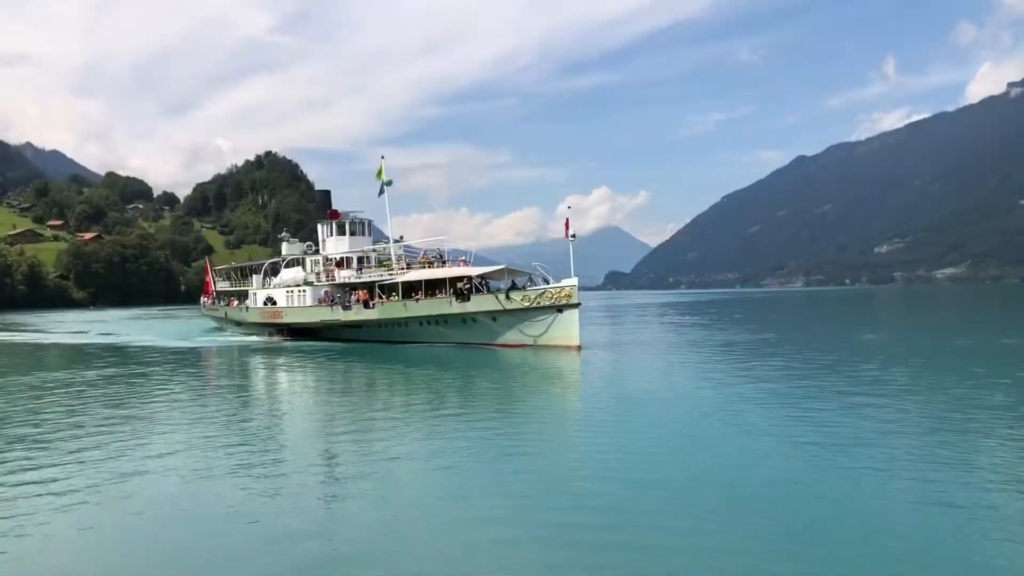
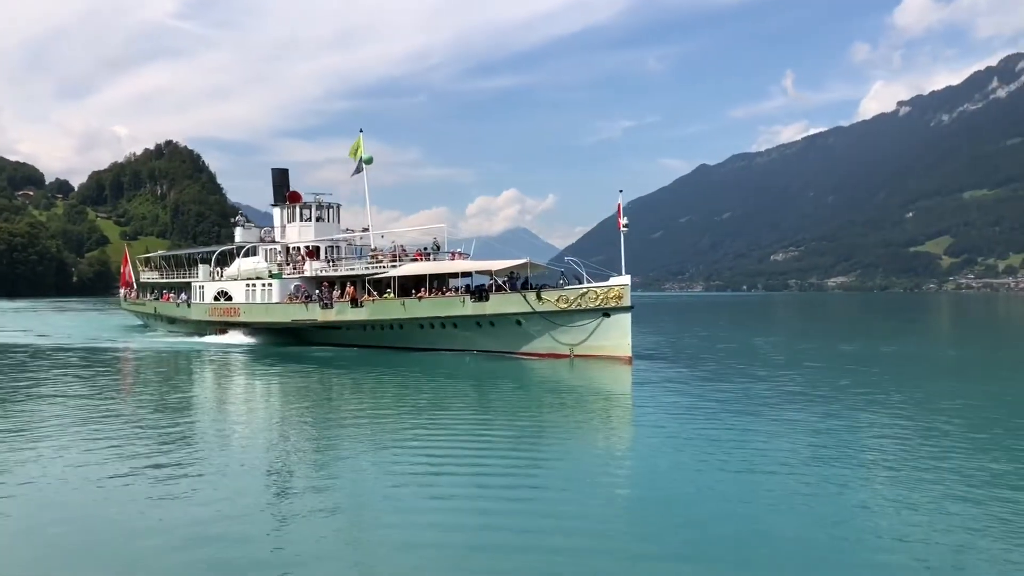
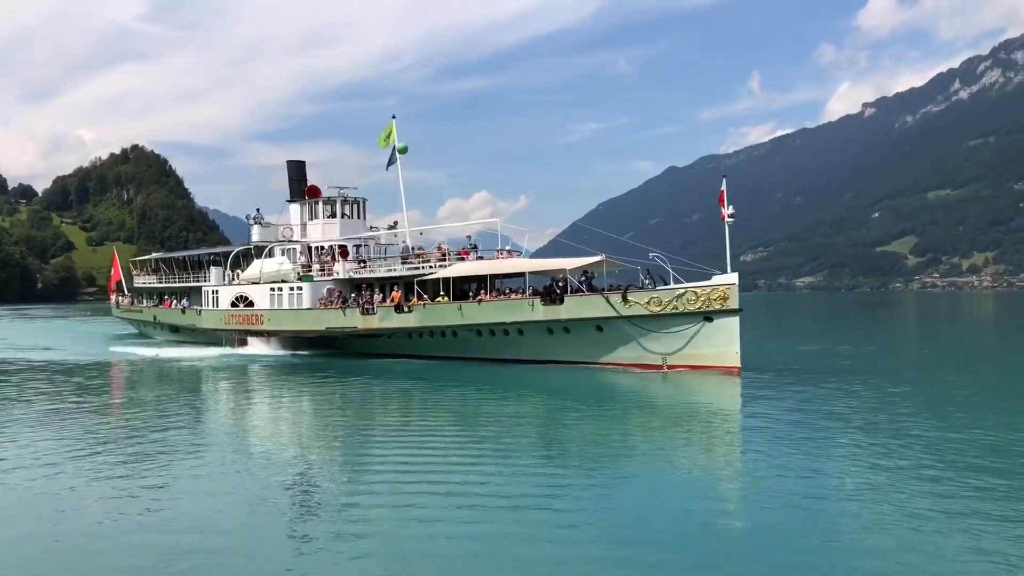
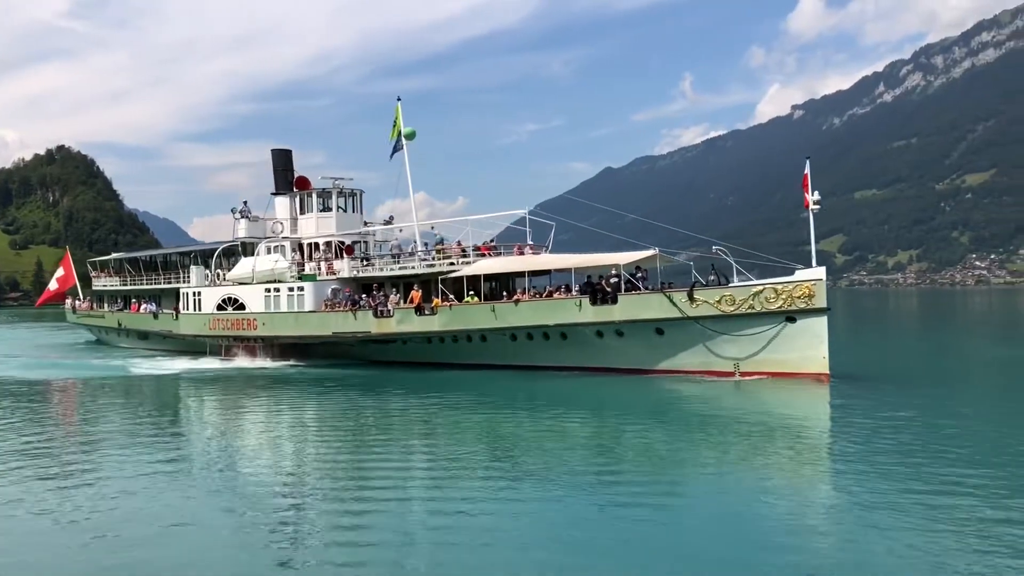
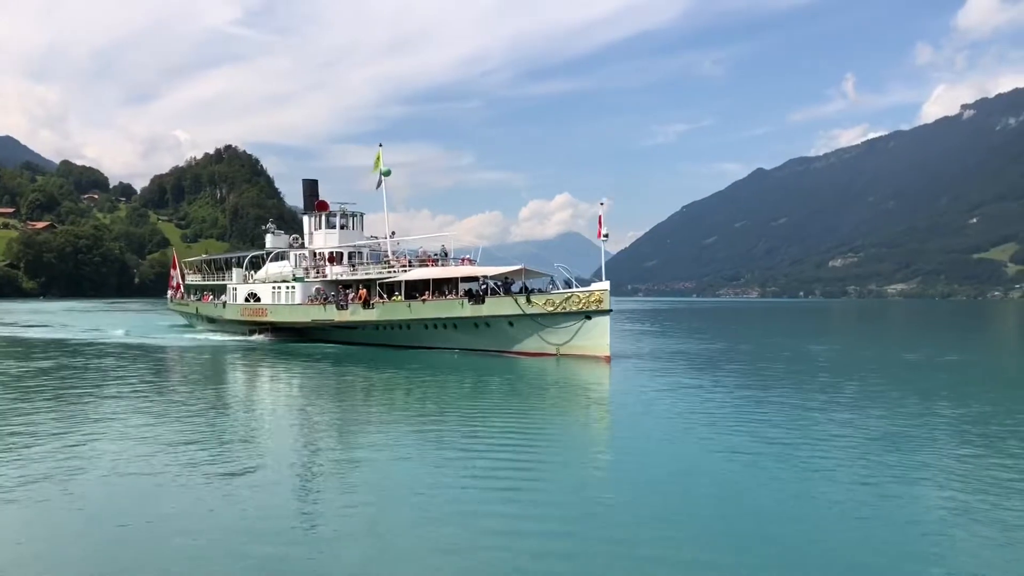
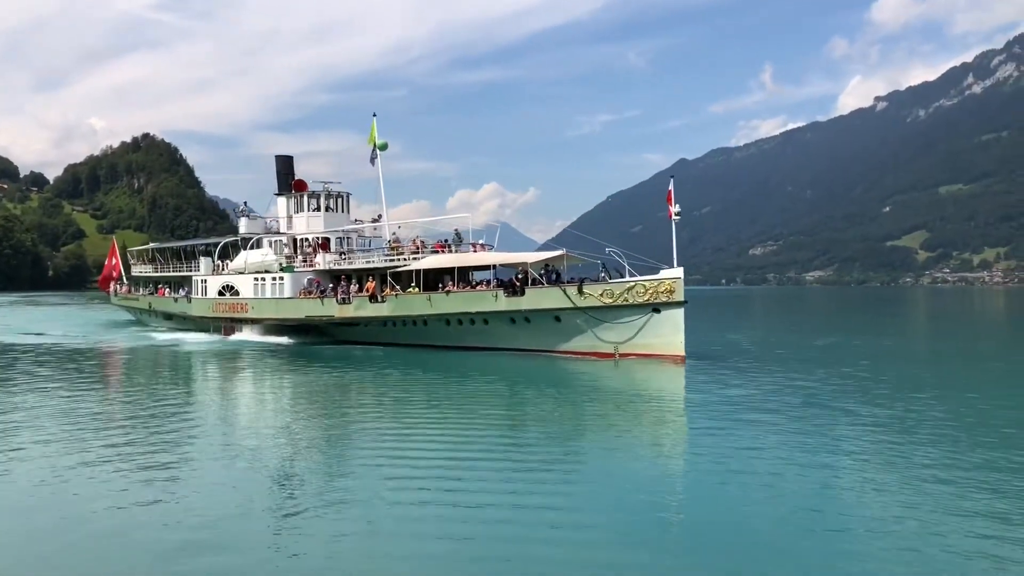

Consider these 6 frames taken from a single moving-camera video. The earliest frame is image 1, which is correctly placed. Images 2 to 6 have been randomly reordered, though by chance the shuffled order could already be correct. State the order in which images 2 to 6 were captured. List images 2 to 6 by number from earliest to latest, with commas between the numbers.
5, 2, 6, 3, 4
